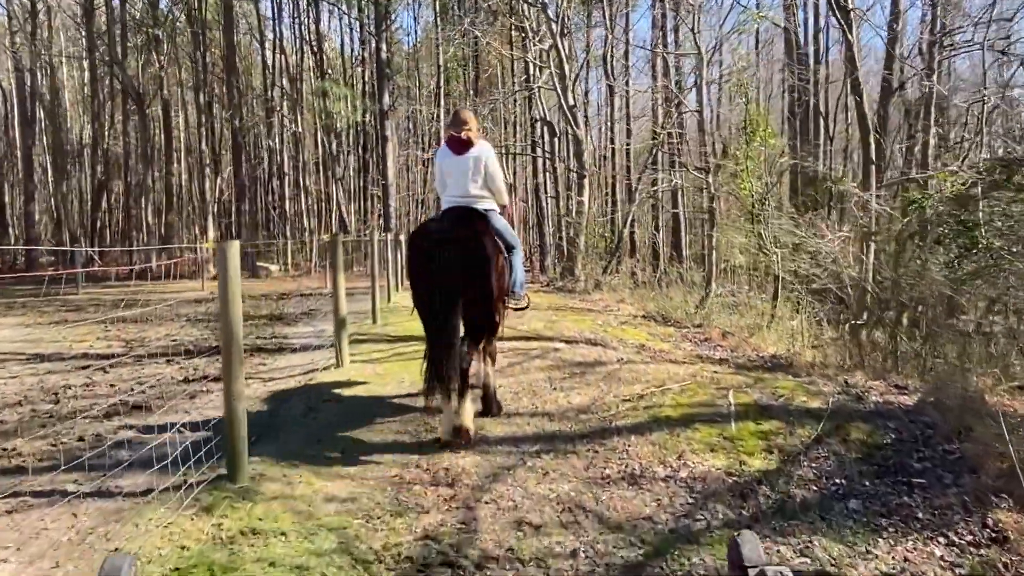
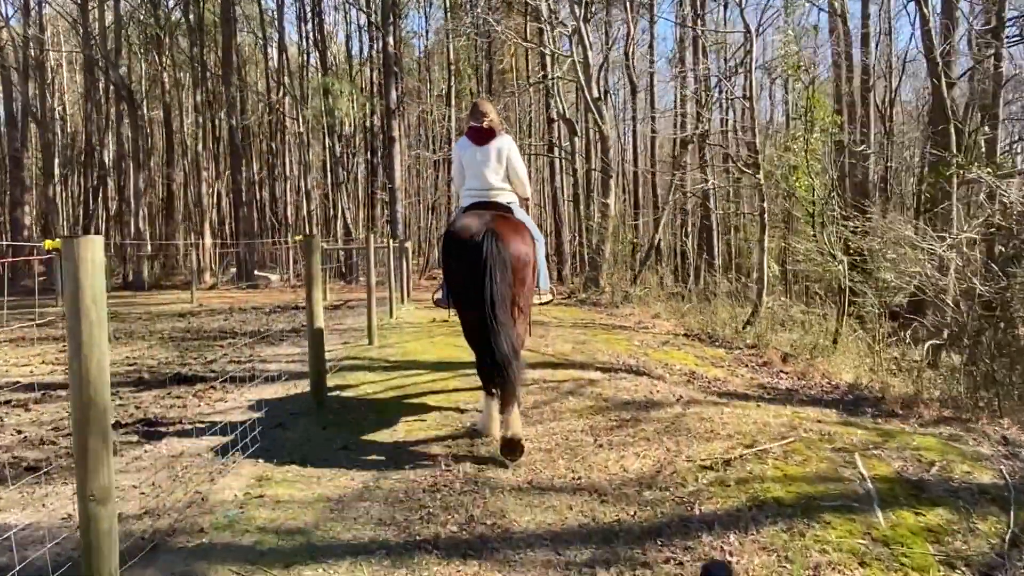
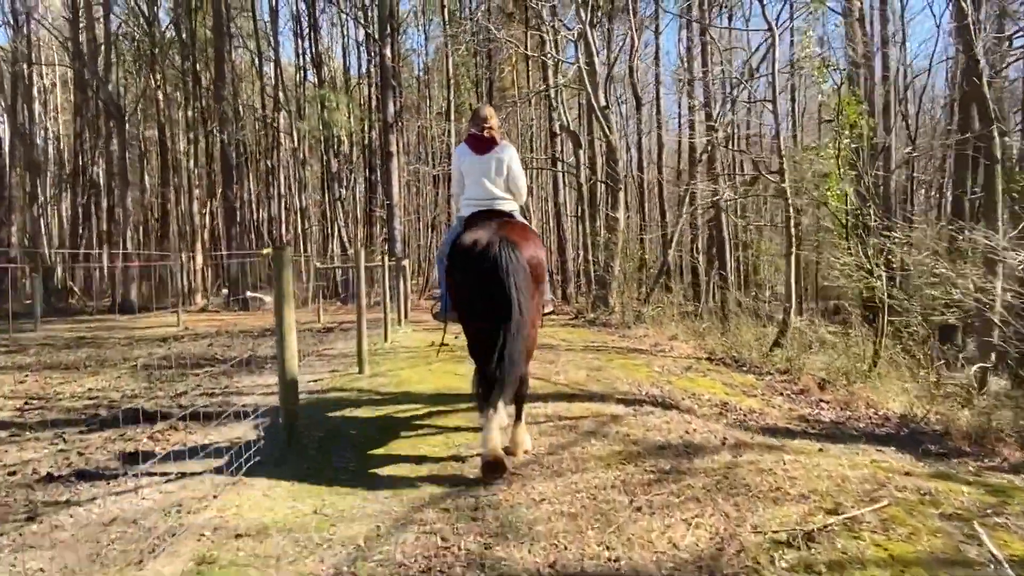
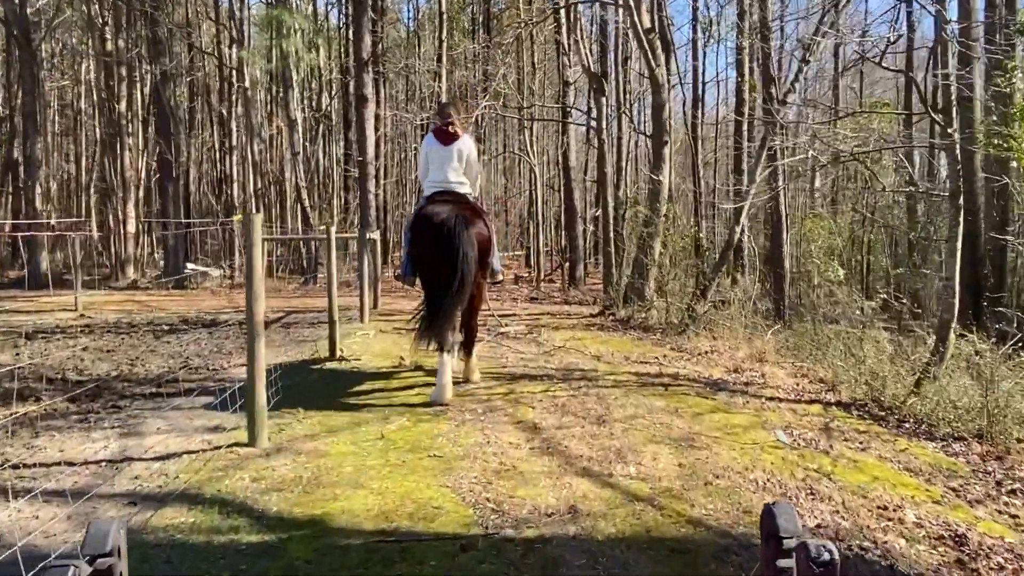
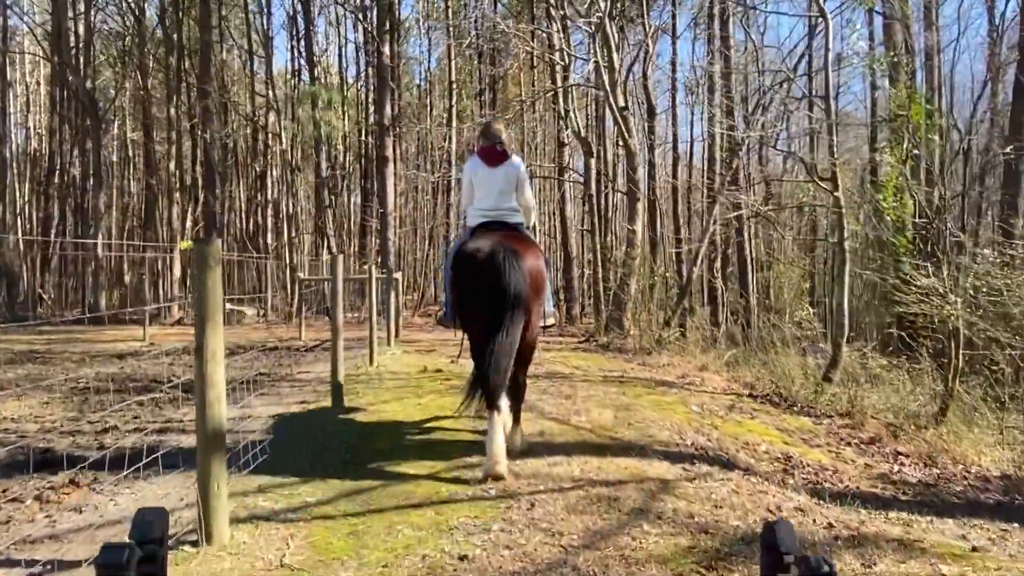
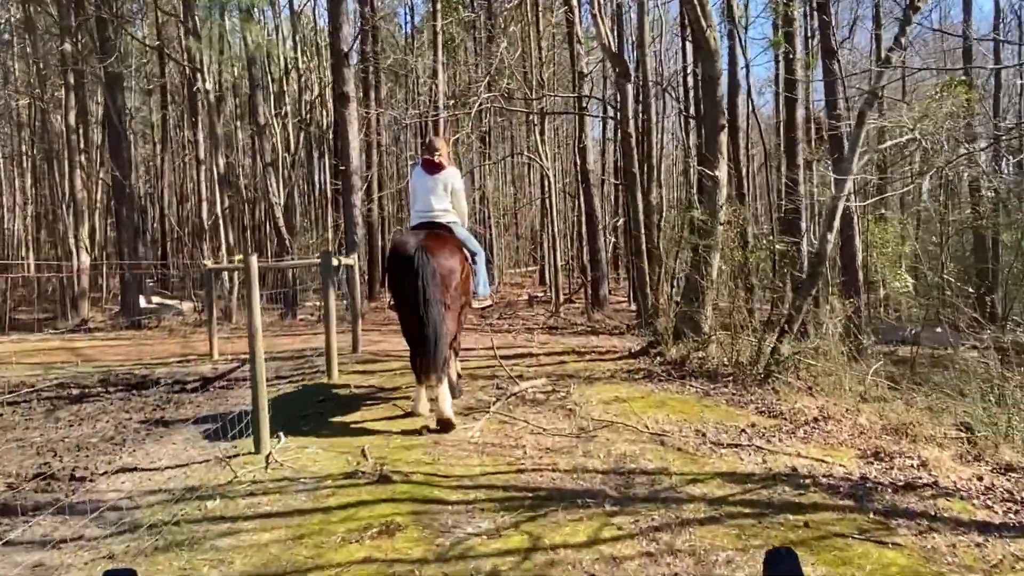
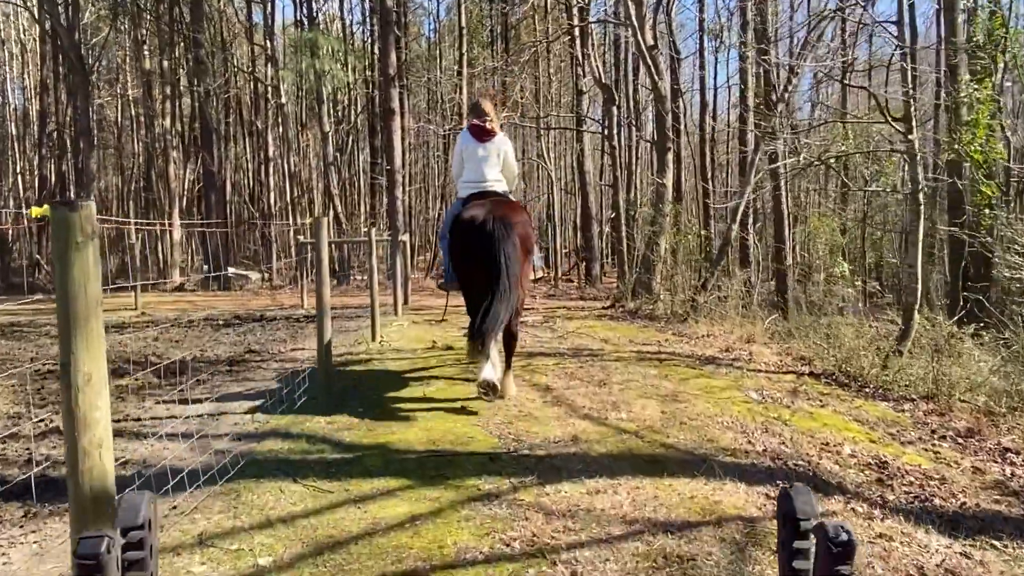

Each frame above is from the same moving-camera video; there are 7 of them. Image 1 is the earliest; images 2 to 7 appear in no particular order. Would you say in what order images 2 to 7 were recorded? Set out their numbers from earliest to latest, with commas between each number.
2, 3, 5, 7, 4, 6
